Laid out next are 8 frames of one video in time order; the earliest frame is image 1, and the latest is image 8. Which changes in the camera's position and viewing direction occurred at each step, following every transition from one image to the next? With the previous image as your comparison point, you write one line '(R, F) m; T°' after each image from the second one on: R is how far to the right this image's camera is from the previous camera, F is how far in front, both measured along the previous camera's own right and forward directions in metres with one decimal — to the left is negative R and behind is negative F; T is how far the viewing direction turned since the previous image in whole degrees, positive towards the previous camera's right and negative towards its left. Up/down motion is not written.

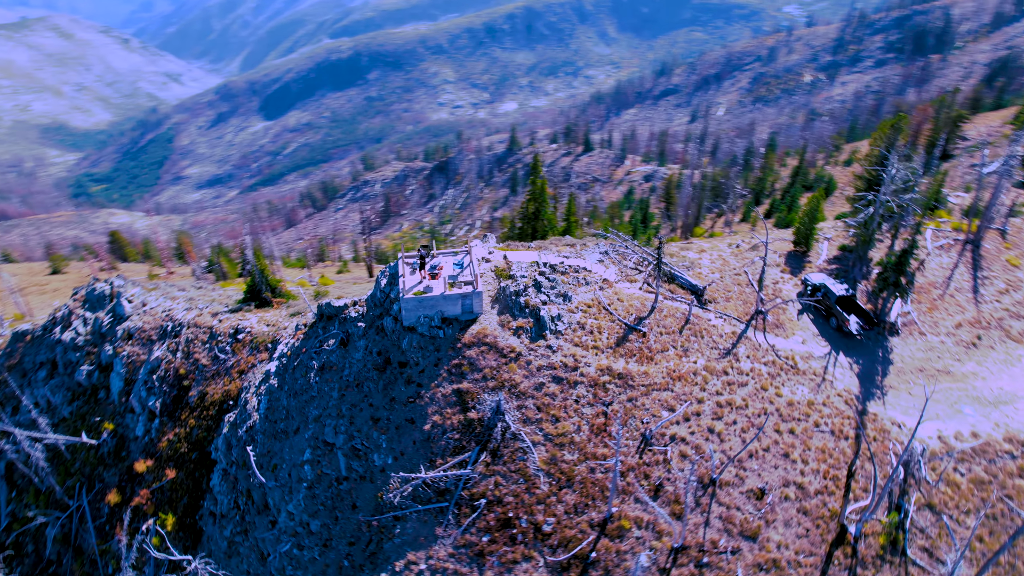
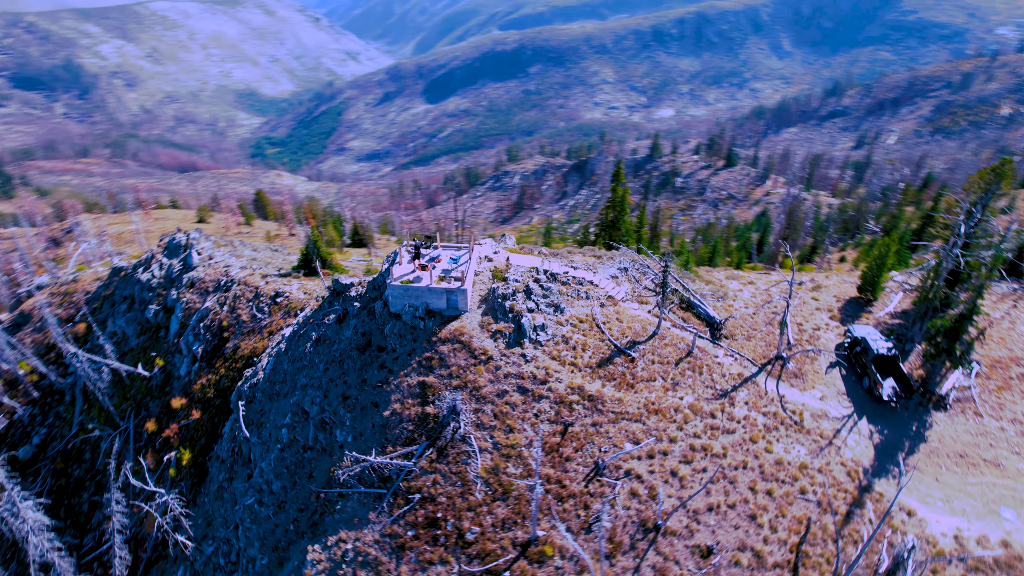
(+6.6, +1.2) m; -12°
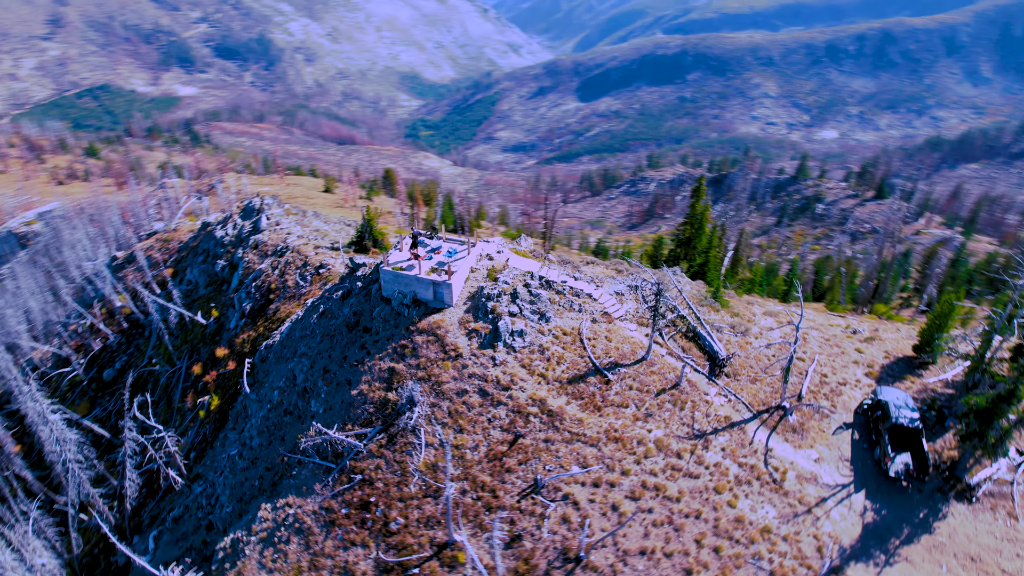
(+6.5, +1.2) m; -11°
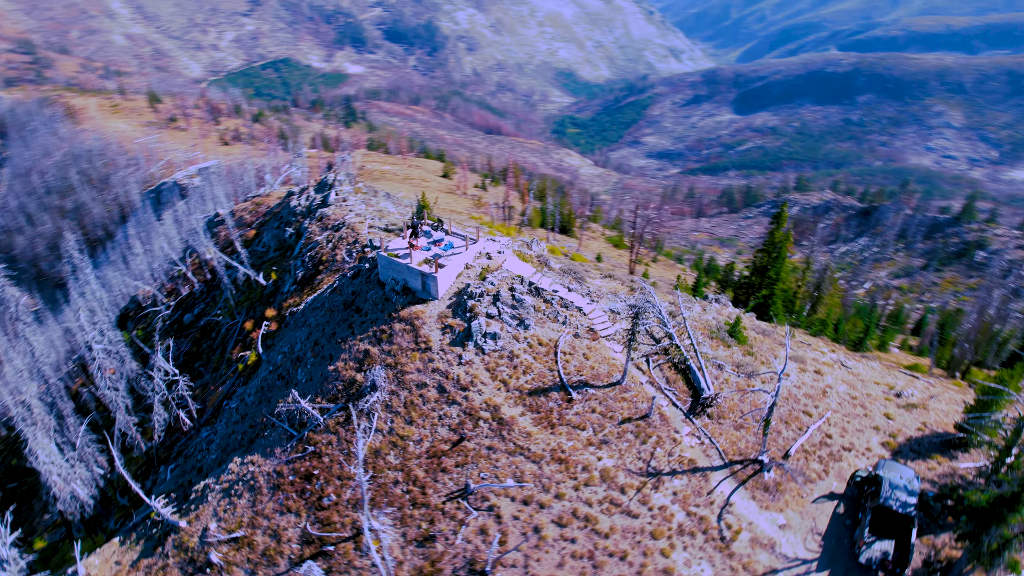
(+6.4, +1.1) m; -11°
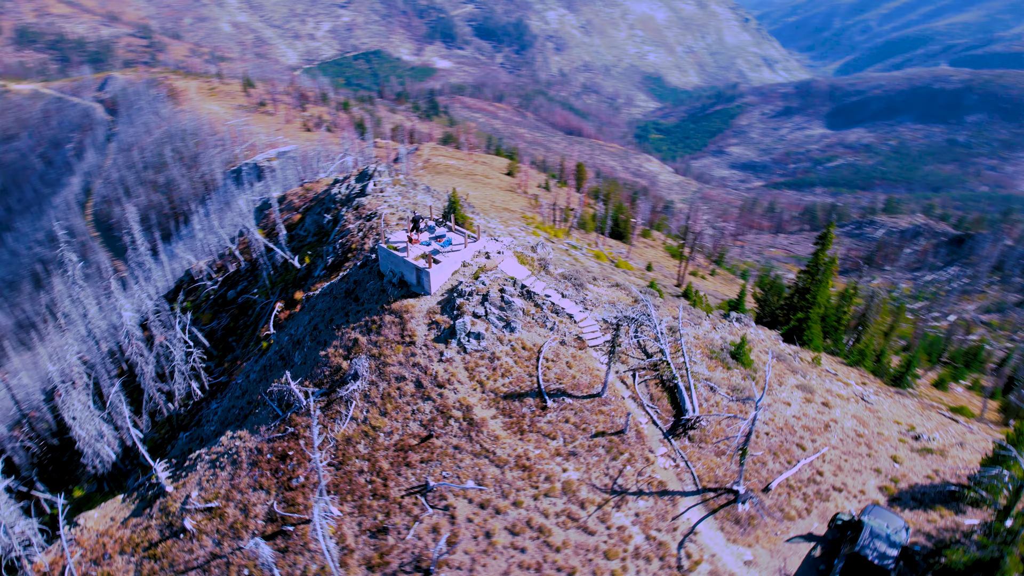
(+3.6, +0.5) m; -6°
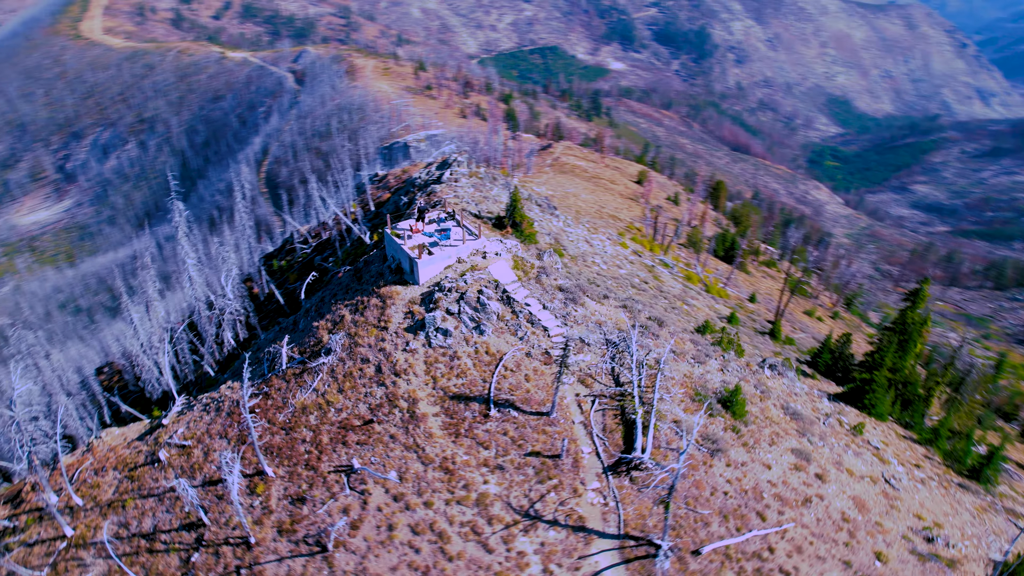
(+7.2, +1.3) m; -12°
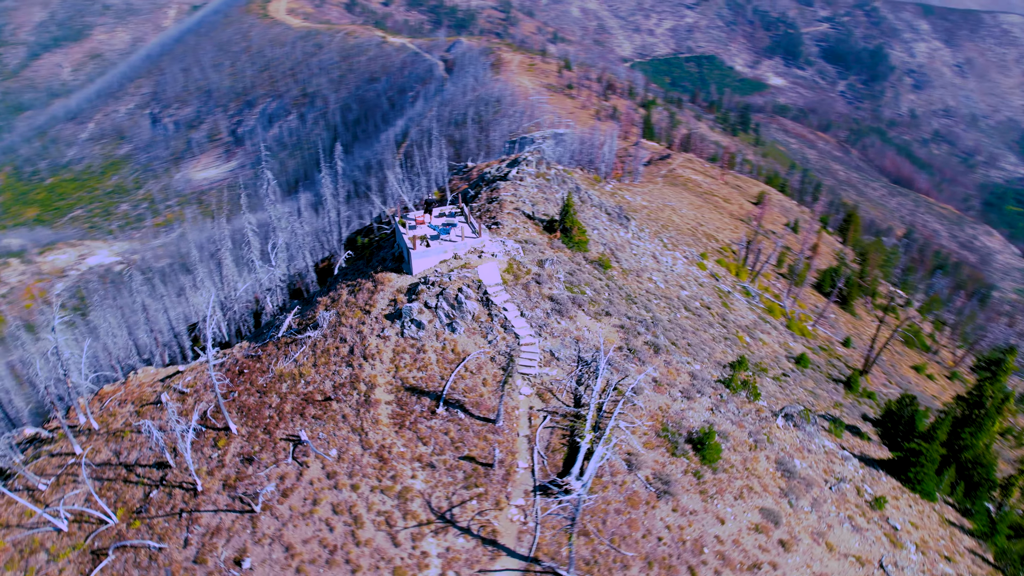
(+6.4, +1.0) m; -11°
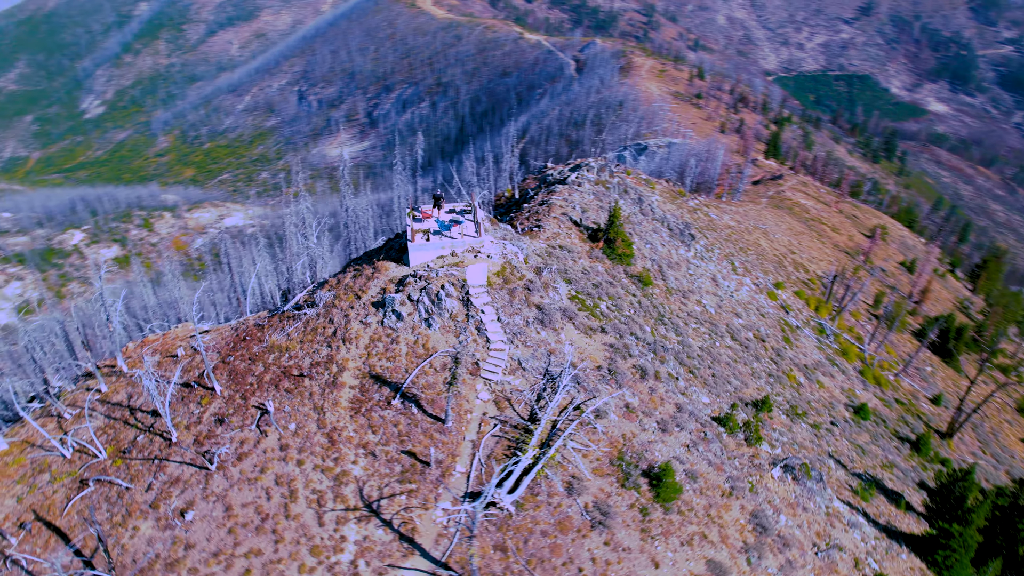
(+5.8, +0.8) m; -10°
